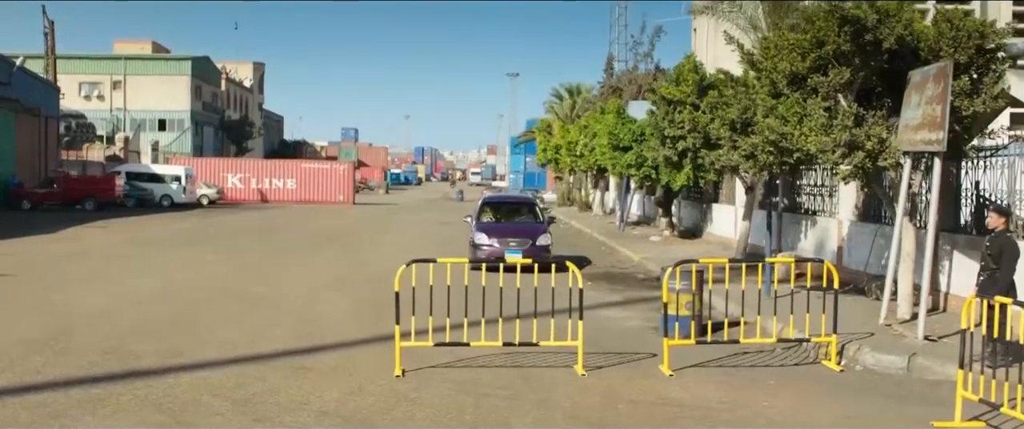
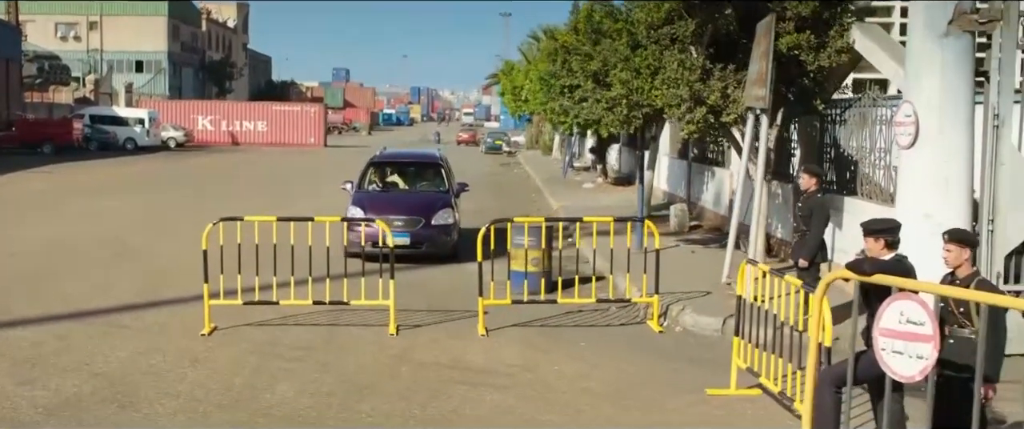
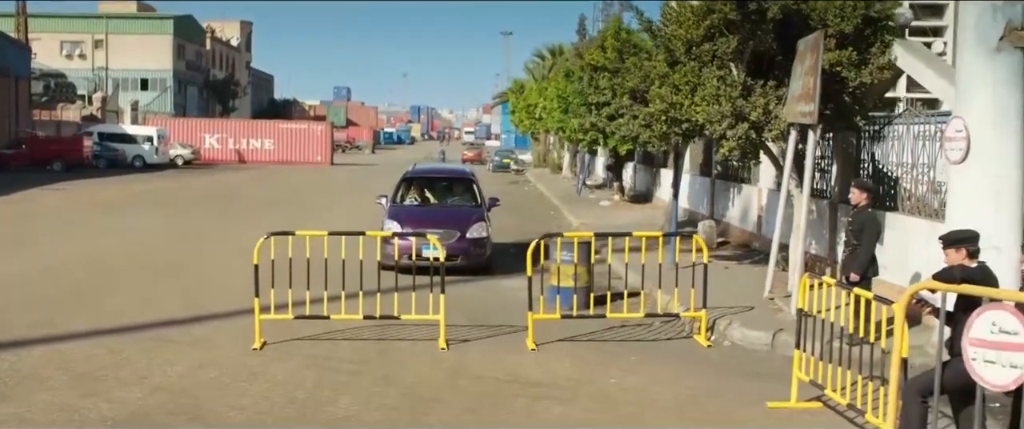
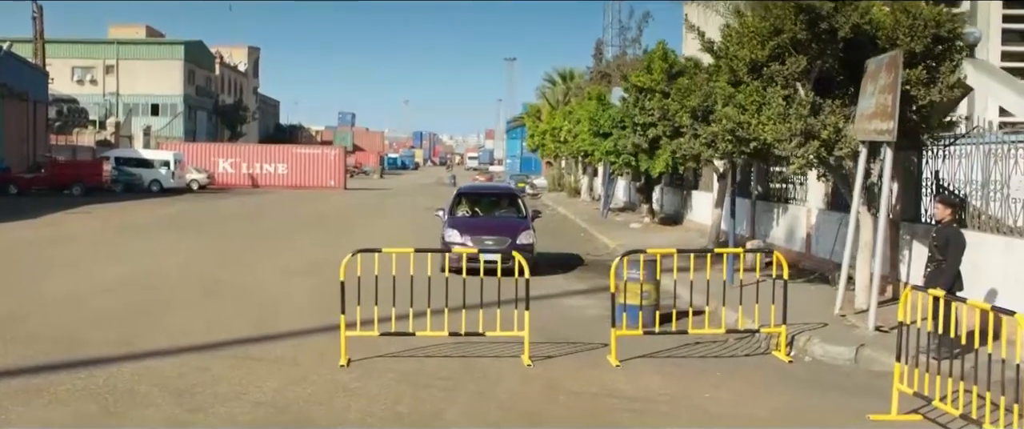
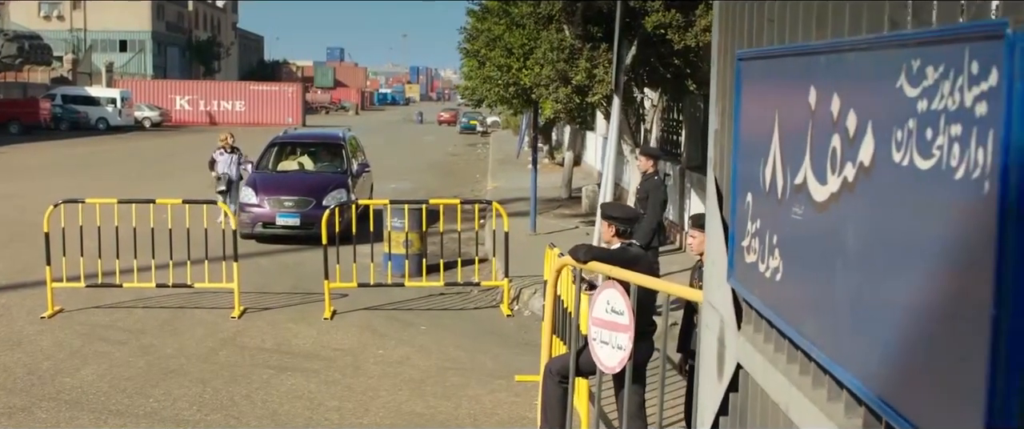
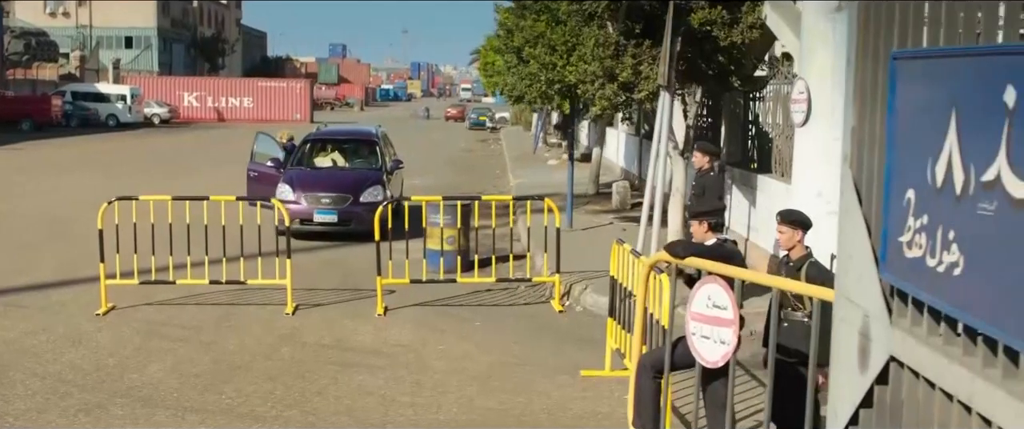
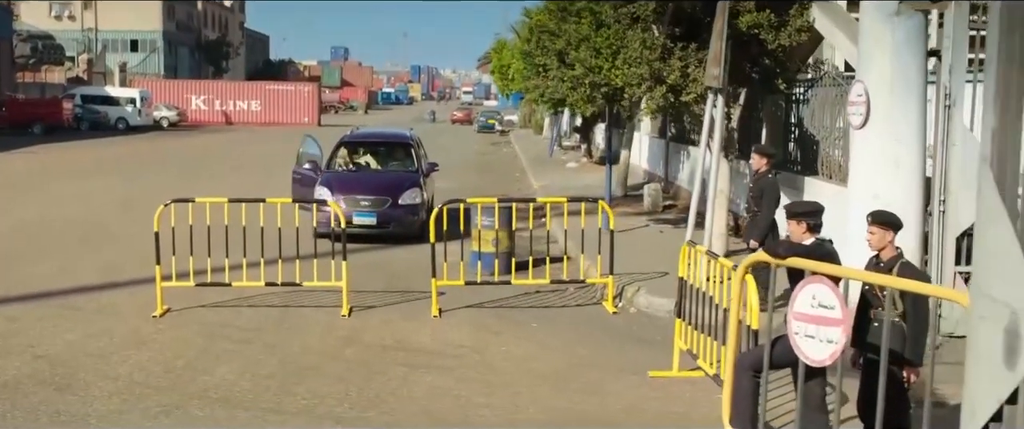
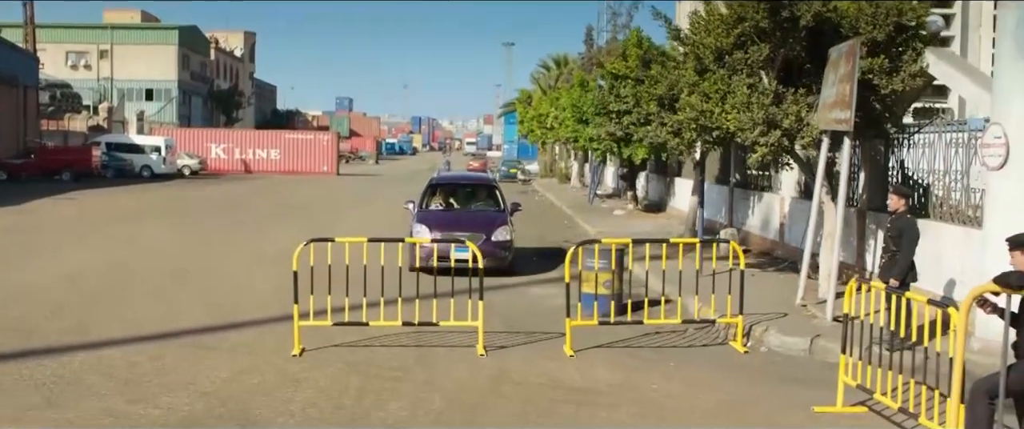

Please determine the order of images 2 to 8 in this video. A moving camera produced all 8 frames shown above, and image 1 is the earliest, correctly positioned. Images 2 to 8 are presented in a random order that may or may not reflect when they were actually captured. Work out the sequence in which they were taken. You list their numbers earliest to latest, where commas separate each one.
4, 8, 3, 2, 7, 6, 5
